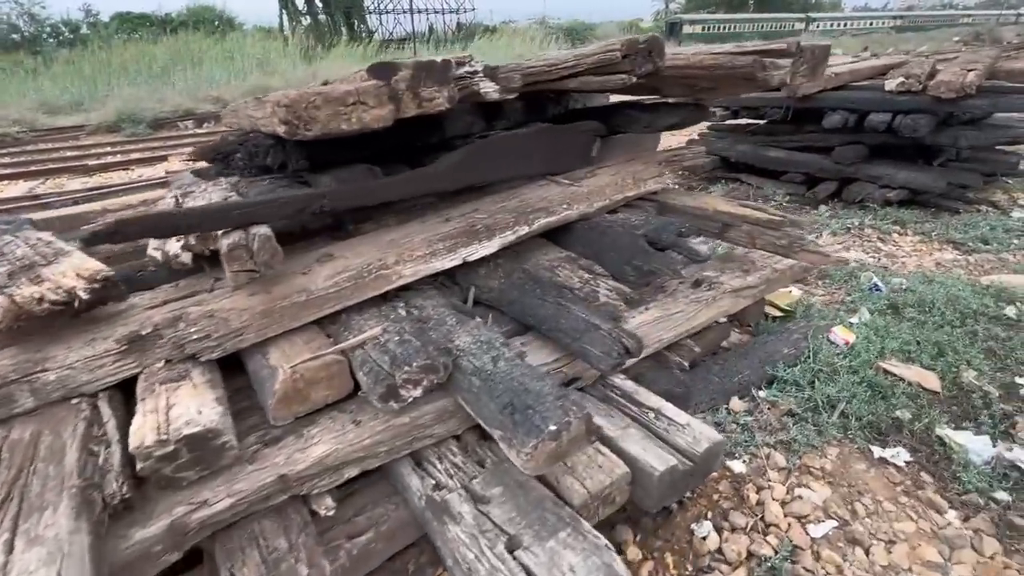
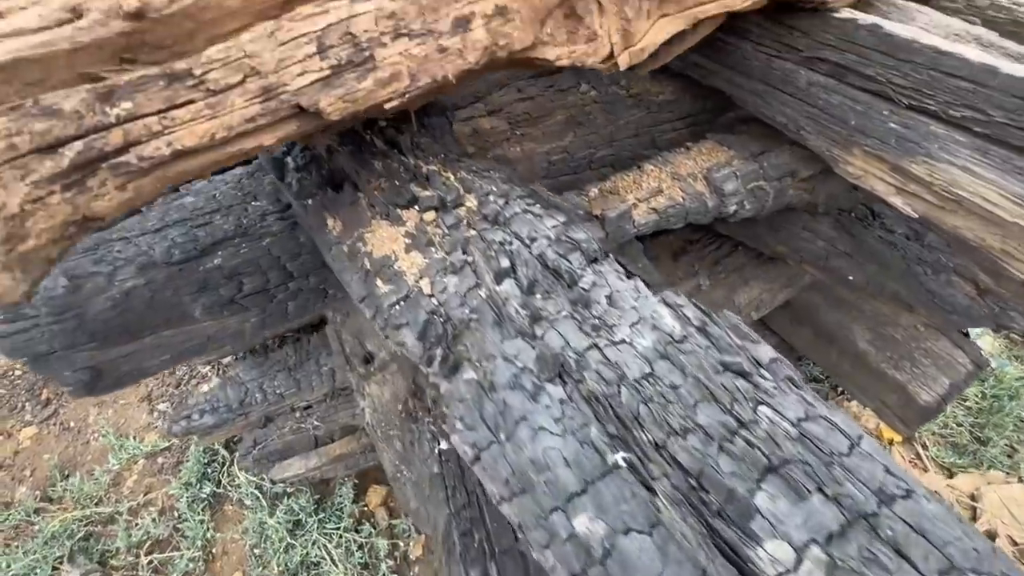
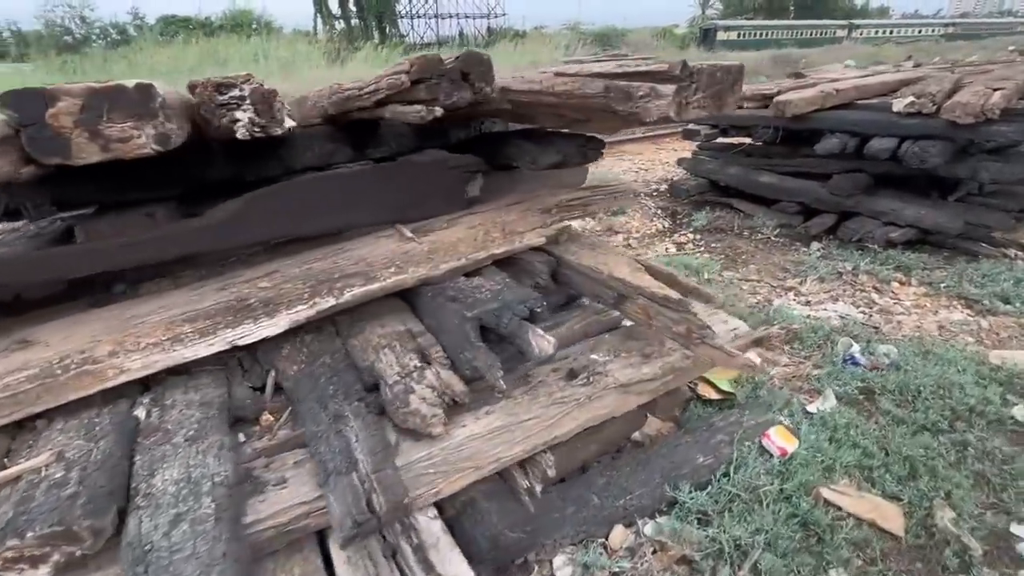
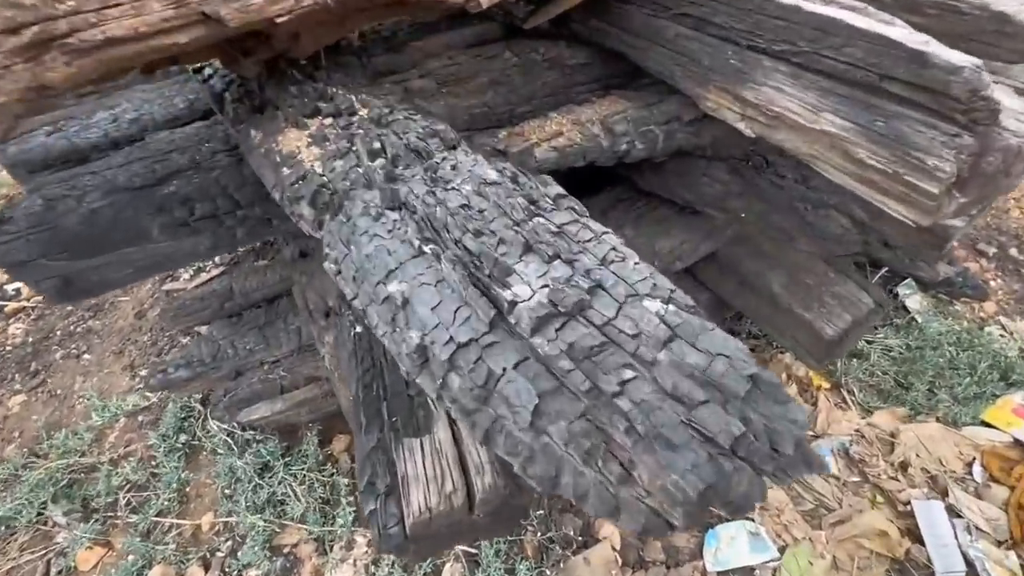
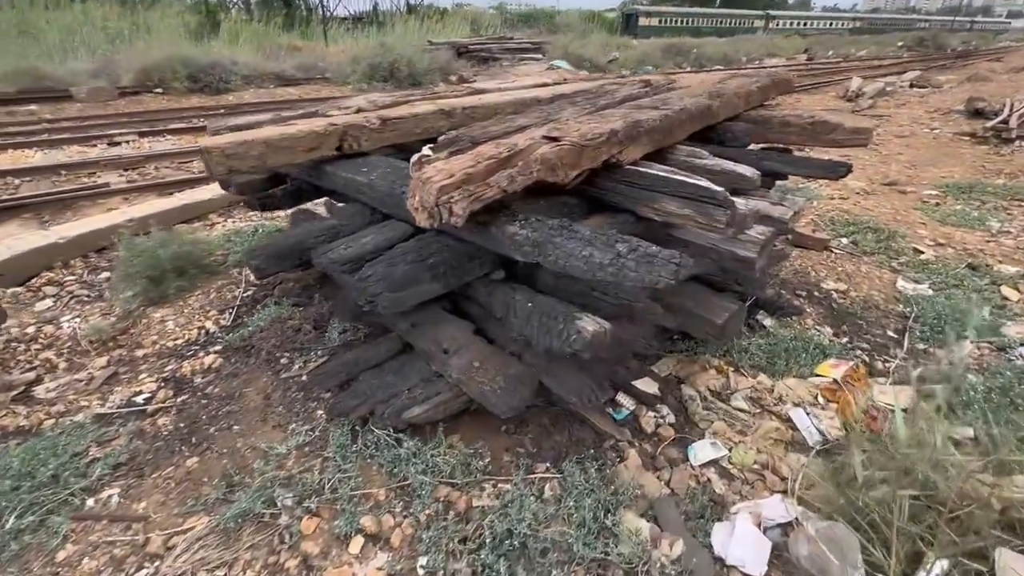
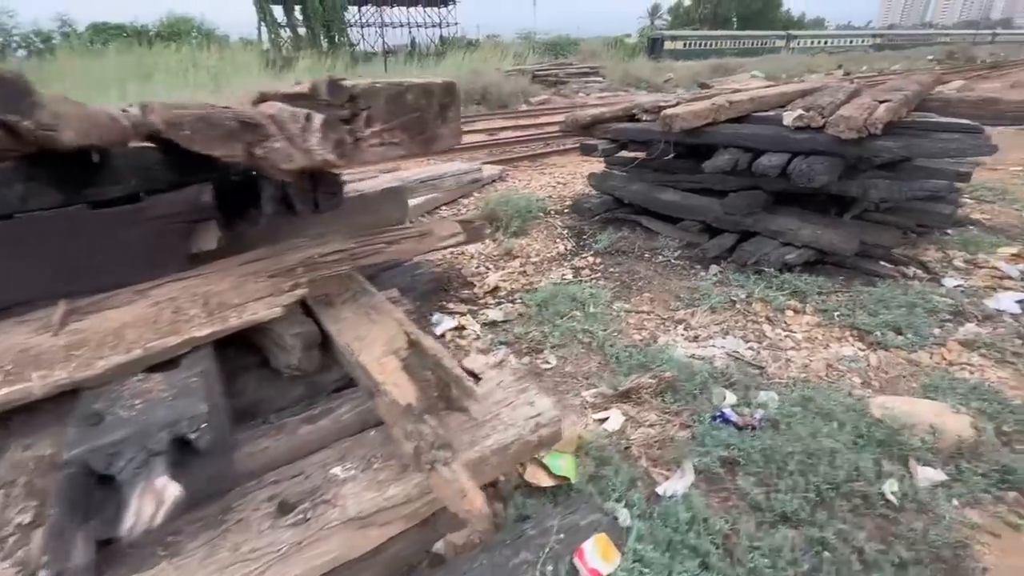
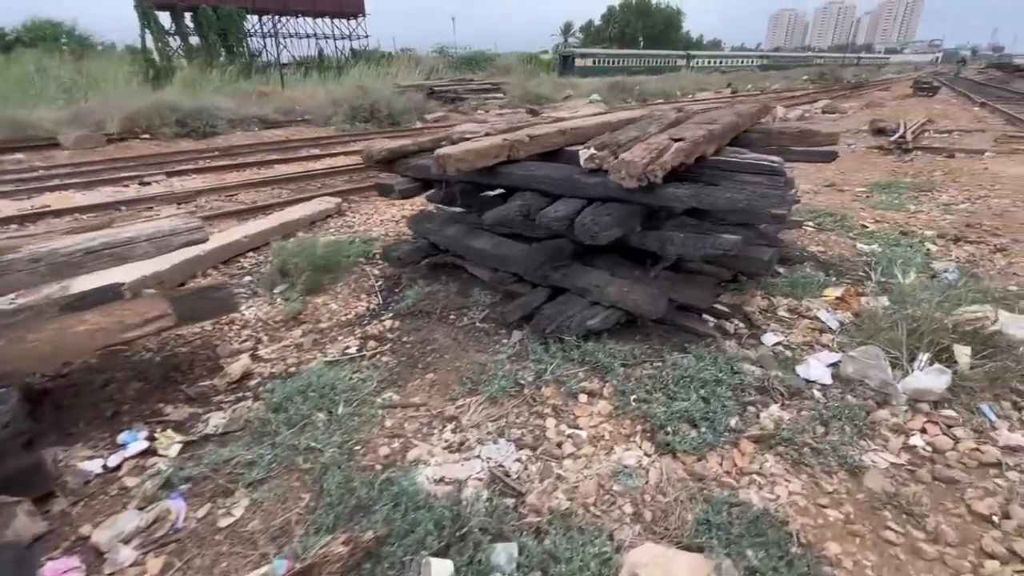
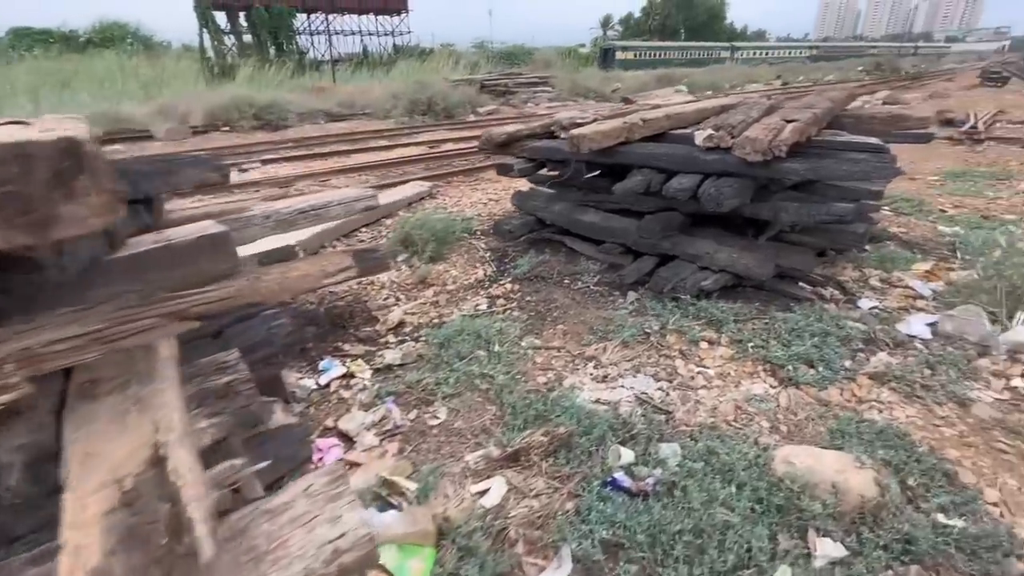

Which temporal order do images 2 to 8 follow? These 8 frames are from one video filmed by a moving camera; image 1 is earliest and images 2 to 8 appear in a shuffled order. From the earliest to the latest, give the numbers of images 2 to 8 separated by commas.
3, 6, 8, 7, 5, 4, 2
